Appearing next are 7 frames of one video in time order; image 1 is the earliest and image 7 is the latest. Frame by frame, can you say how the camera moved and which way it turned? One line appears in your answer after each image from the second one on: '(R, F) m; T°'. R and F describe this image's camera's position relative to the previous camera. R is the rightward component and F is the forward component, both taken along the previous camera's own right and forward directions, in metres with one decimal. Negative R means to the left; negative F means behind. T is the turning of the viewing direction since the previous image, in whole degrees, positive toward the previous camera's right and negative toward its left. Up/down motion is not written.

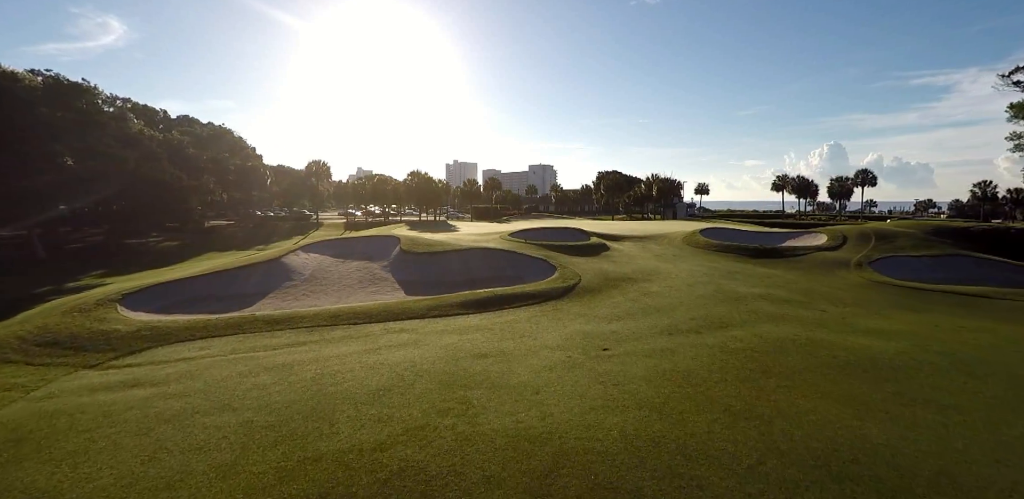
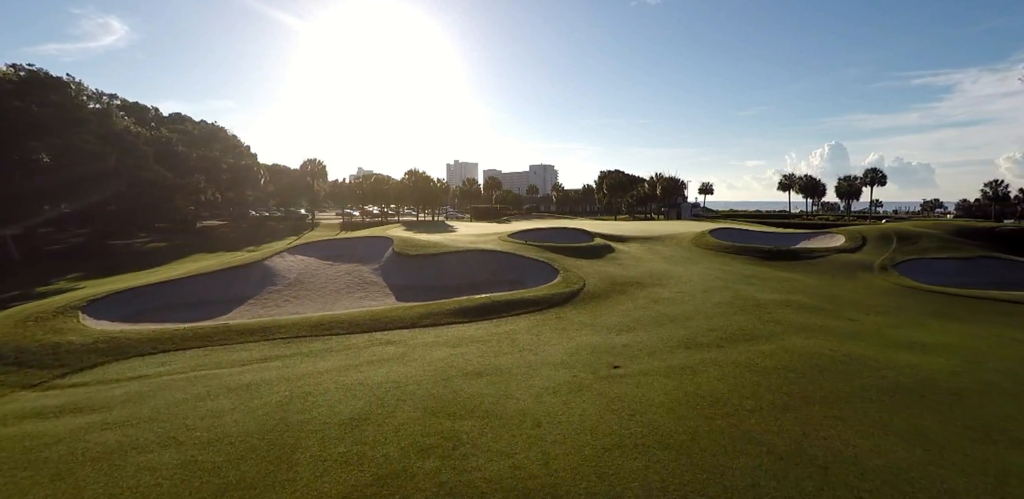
(+0.1, +1.9) m; 0°
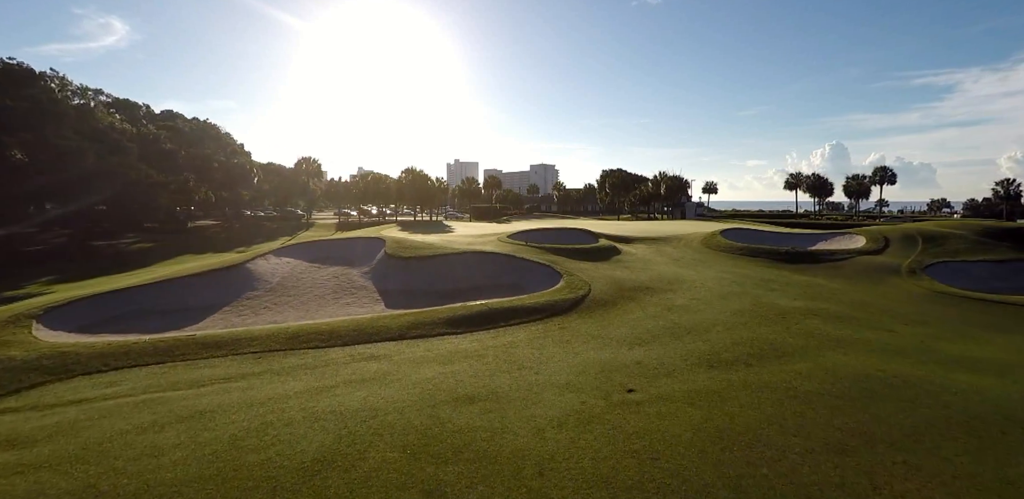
(+0.1, +1.9) m; 0°
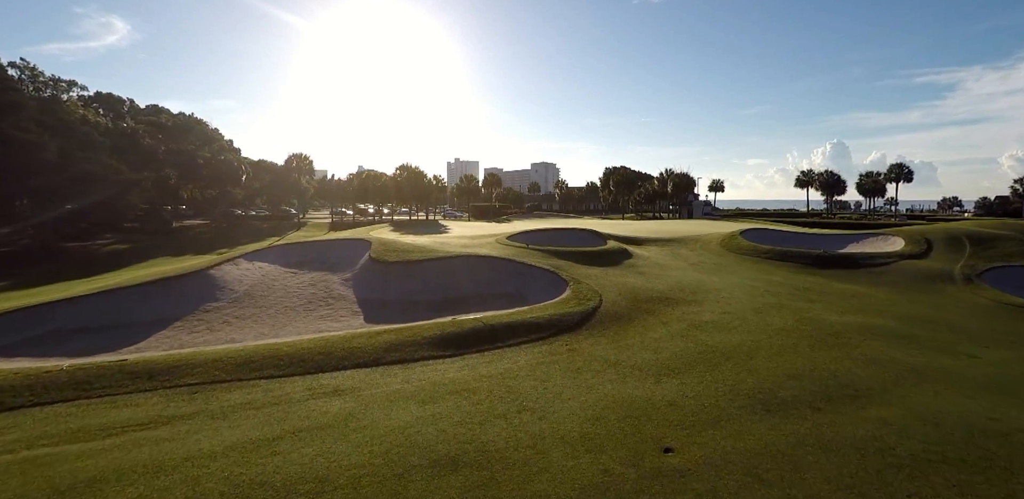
(+0.1, +3.1) m; 0°
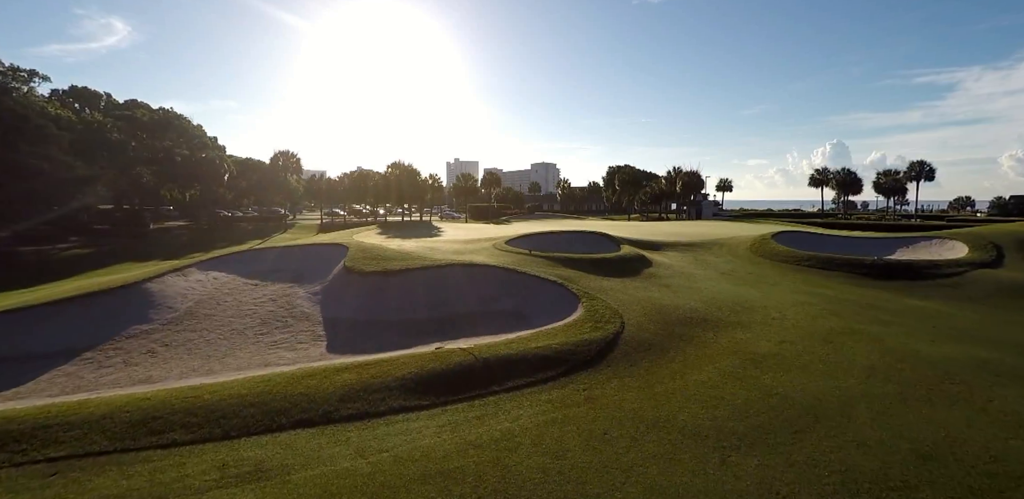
(0.0, +3.9) m; 0°
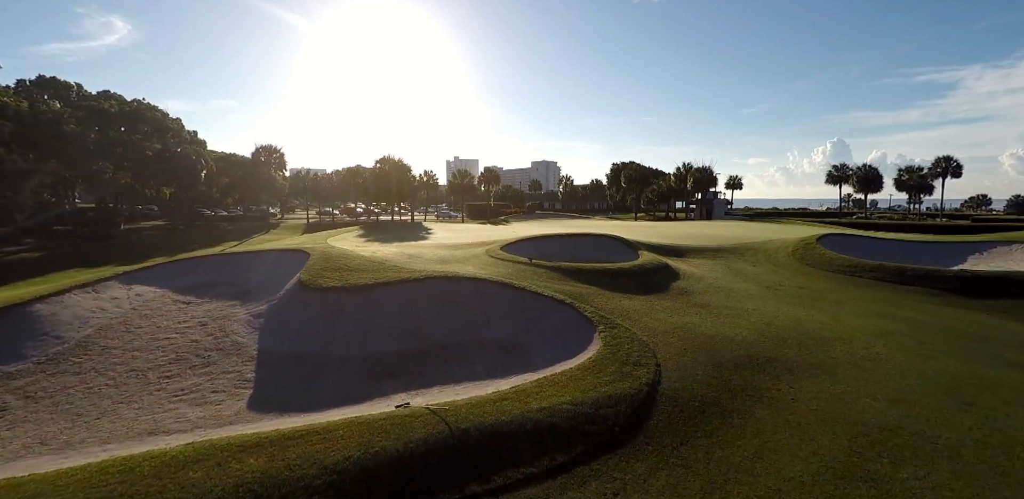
(+0.2, +4.4) m; 0°
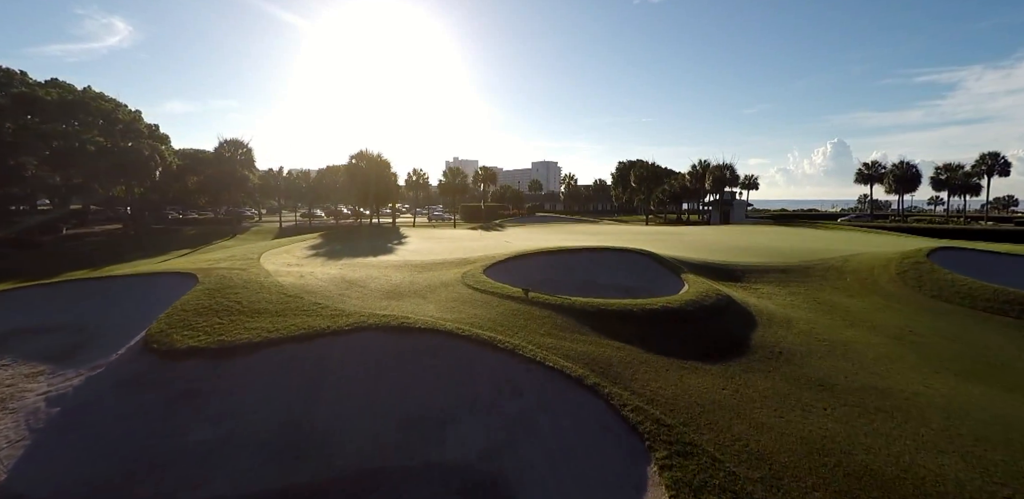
(+0.4, +6.8) m; 0°
